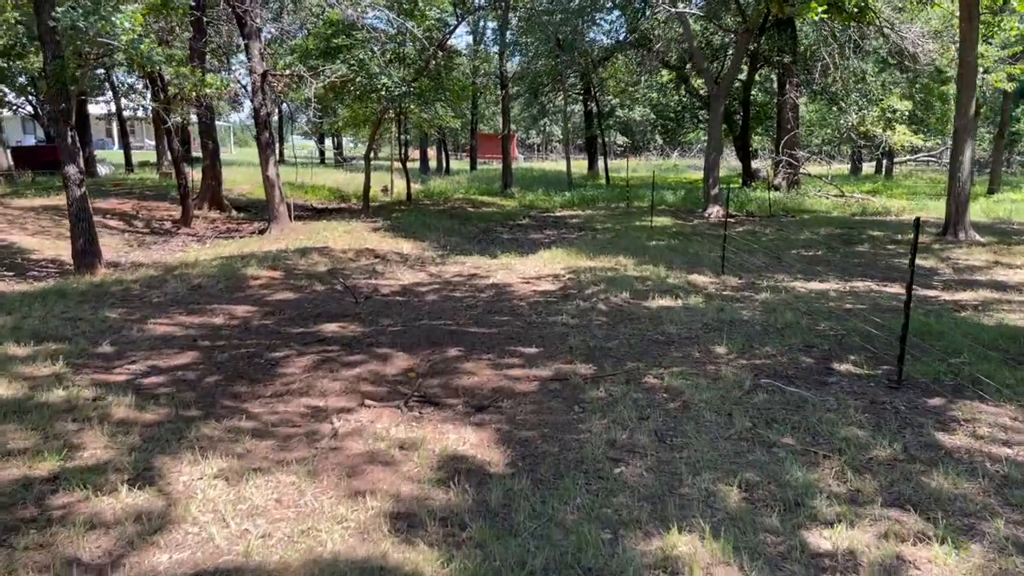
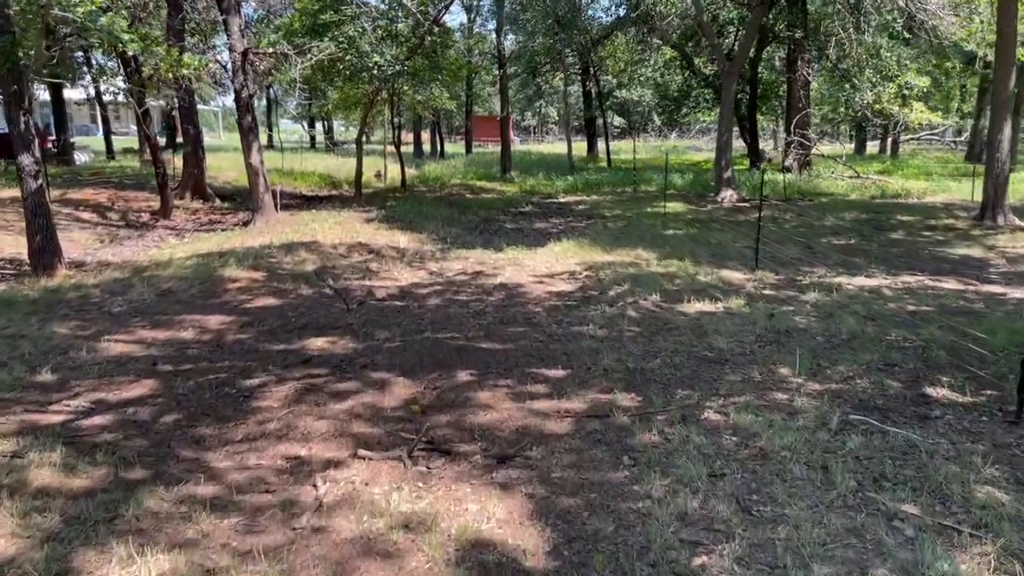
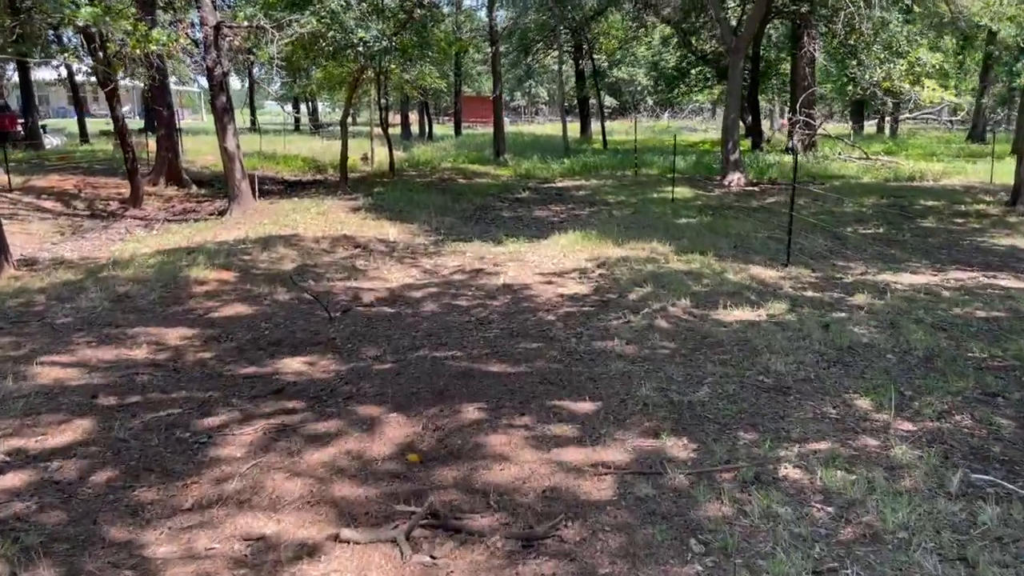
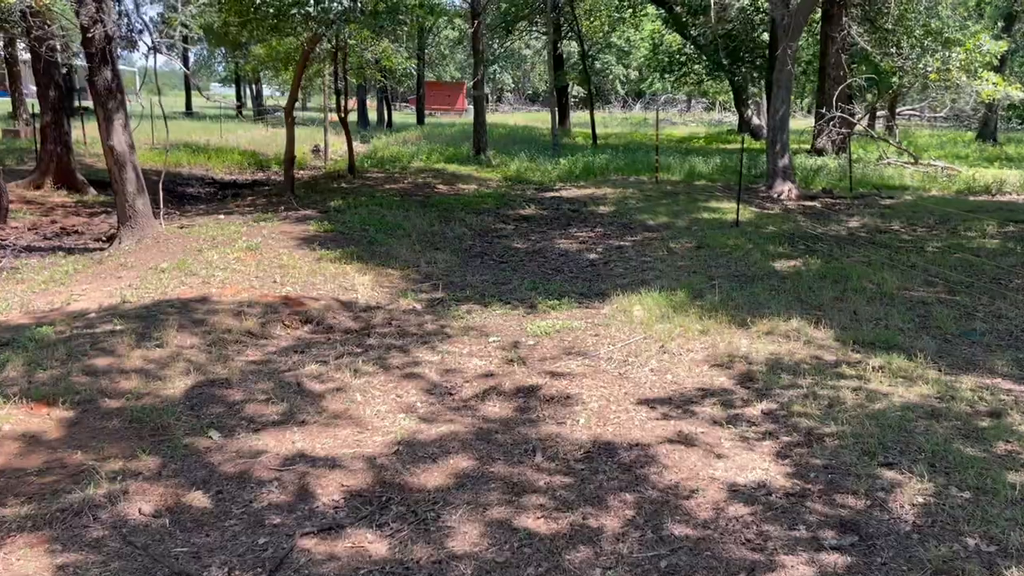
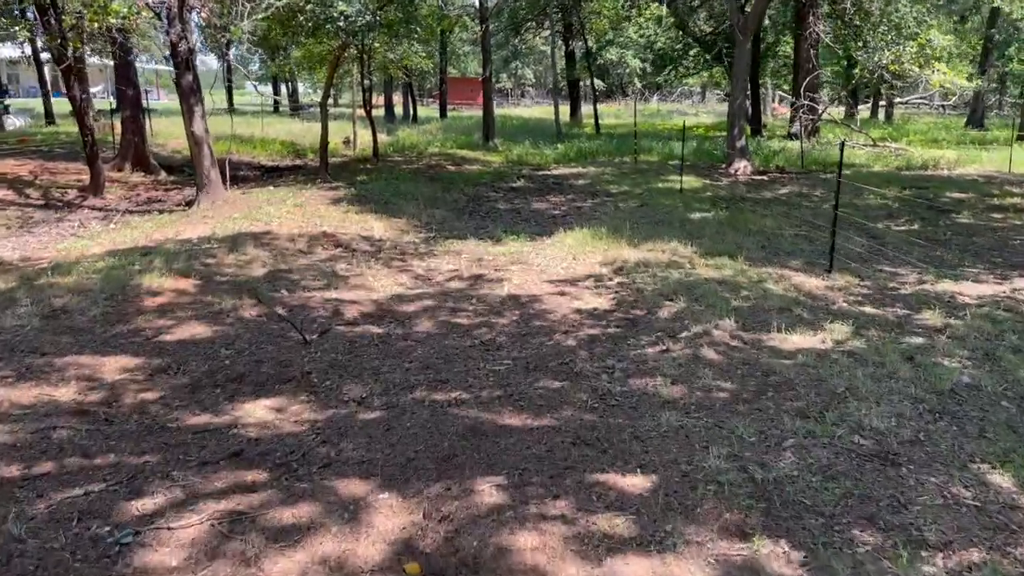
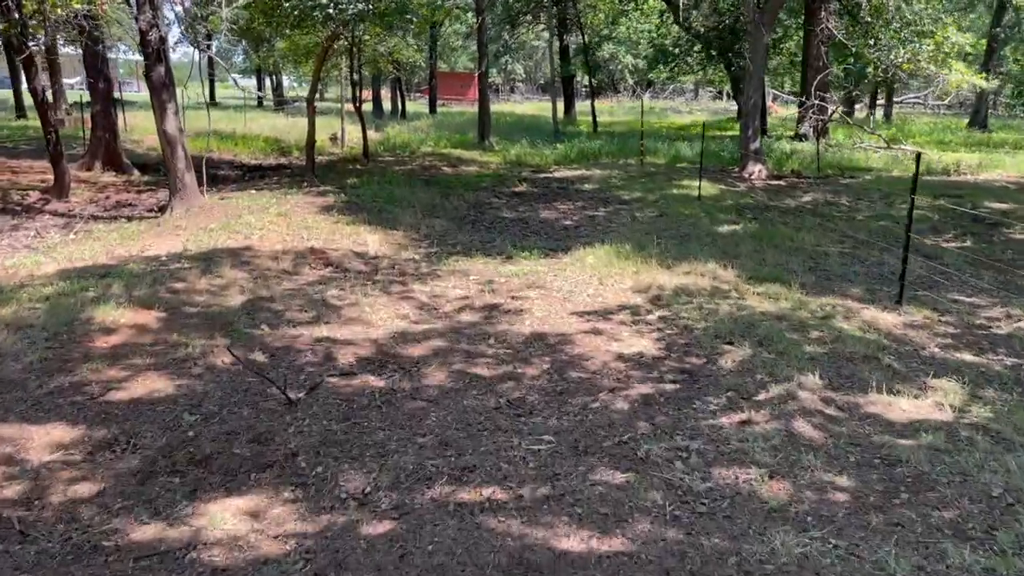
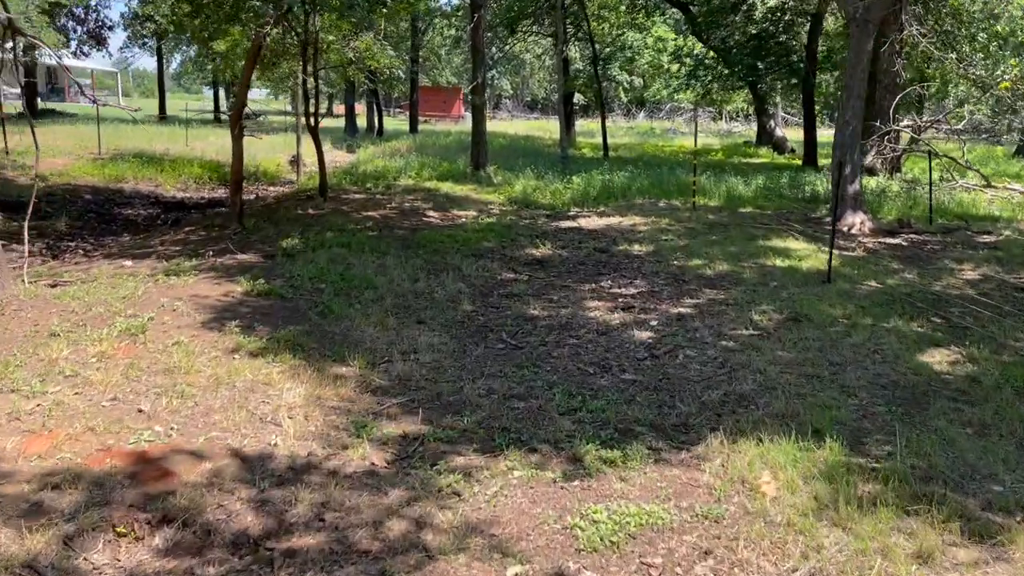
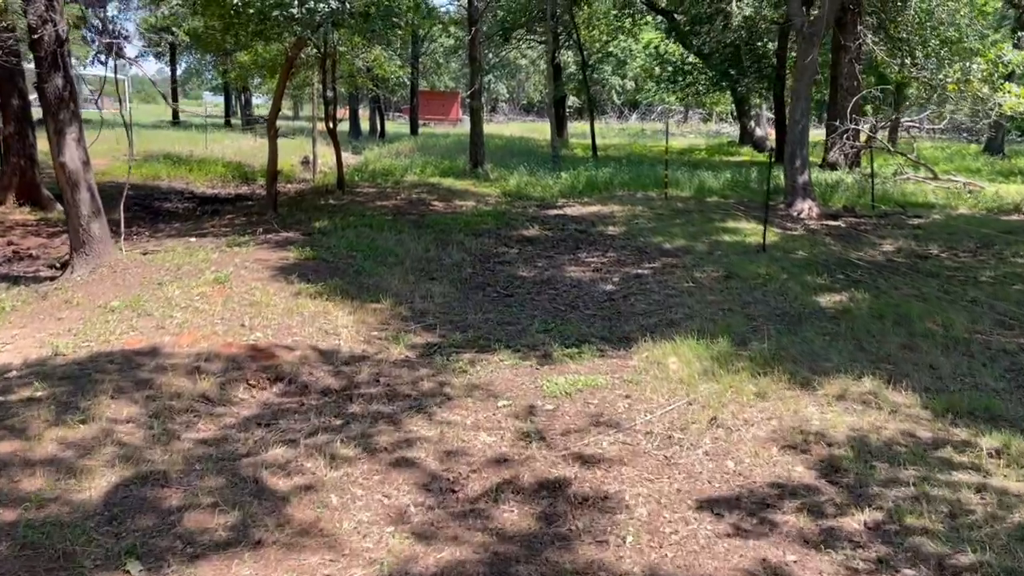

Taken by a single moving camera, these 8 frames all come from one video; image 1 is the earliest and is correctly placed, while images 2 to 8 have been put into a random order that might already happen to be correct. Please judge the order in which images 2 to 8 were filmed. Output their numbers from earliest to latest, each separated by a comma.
2, 3, 5, 6, 4, 8, 7
